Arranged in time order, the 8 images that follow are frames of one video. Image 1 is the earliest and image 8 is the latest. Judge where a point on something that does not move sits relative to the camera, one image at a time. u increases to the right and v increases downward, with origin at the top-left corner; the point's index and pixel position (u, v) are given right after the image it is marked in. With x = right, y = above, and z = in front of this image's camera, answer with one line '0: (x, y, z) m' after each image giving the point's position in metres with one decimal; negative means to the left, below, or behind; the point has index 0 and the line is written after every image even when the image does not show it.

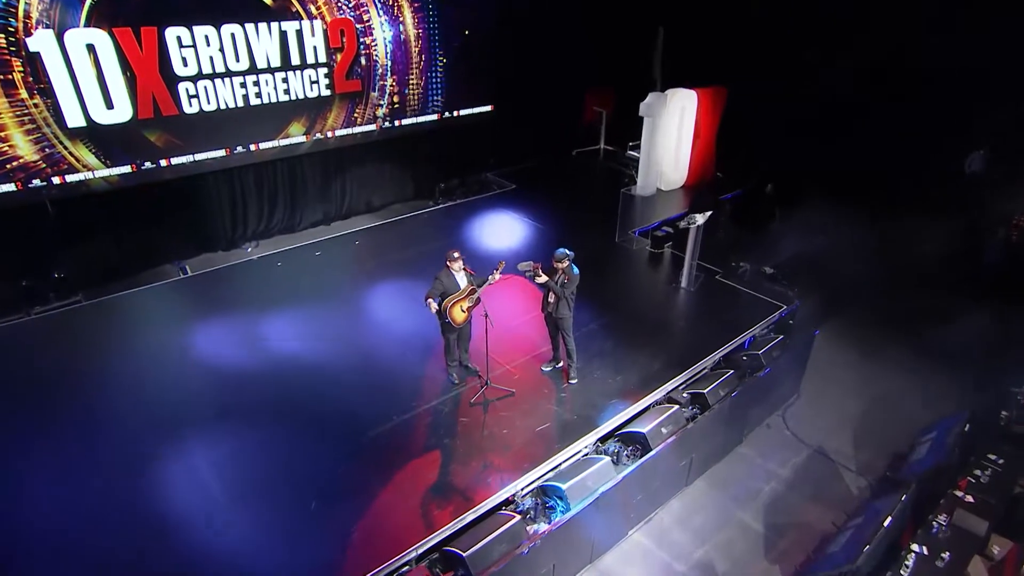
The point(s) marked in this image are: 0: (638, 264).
0: (+1.7, +0.3, +7.7) m
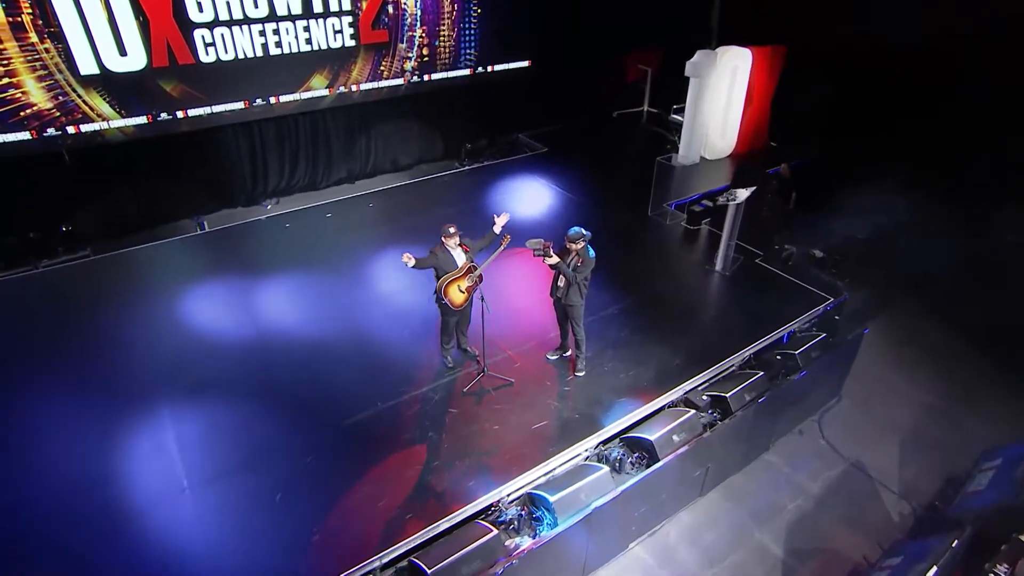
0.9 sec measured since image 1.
0: (+1.9, +0.6, +7.0) m
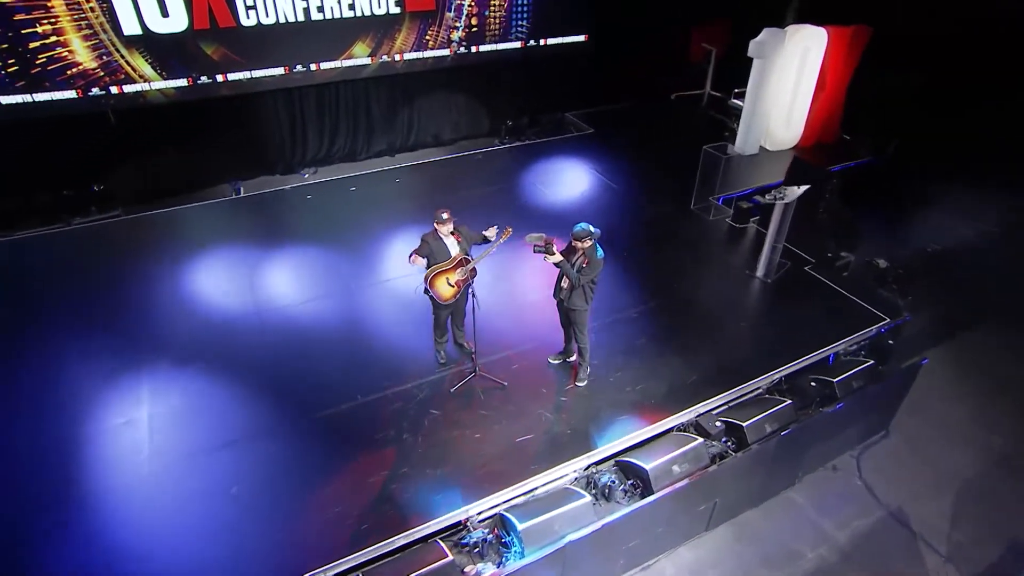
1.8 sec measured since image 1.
0: (+2.2, +0.5, +6.3) m
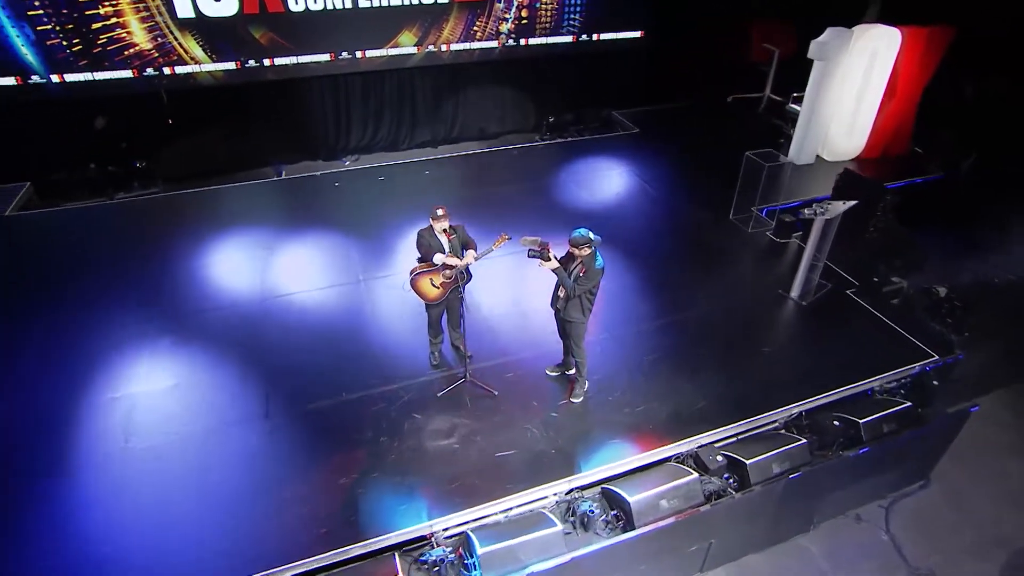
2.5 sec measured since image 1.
0: (+2.4, +0.4, +5.8) m
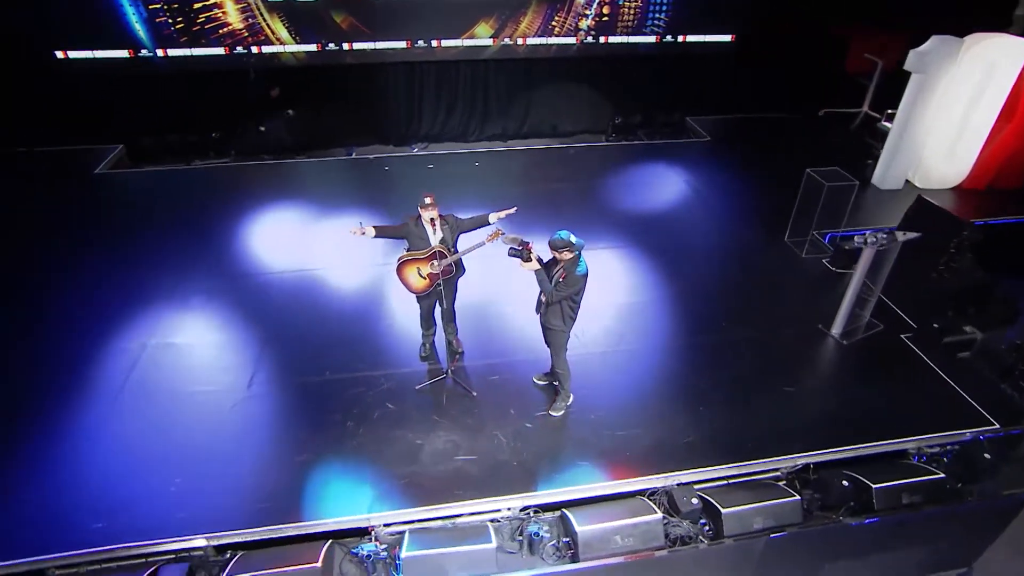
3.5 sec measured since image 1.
0: (+2.6, +0.1, +5.3) m
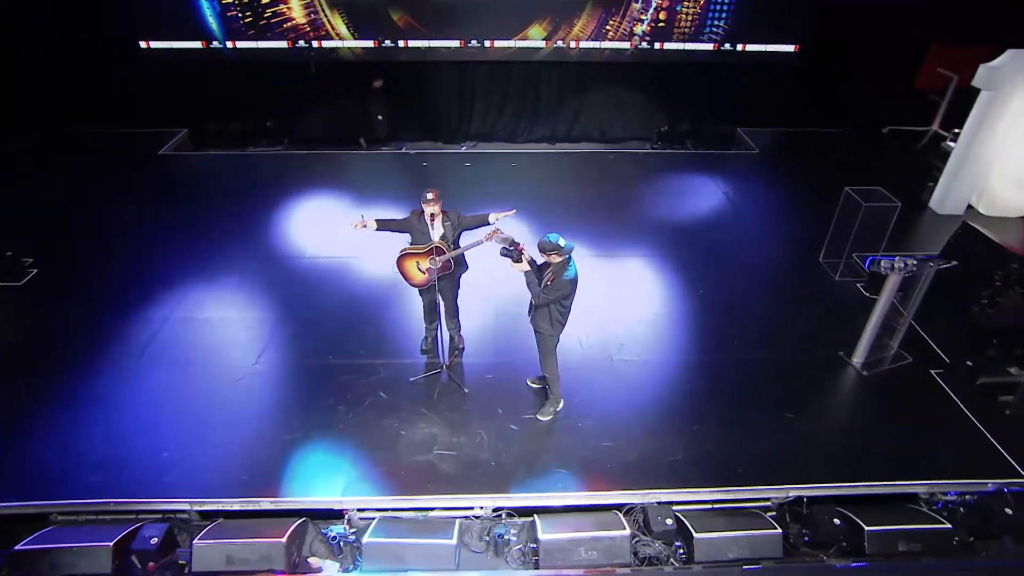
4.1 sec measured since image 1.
0: (+2.7, -0.1, +5.0) m
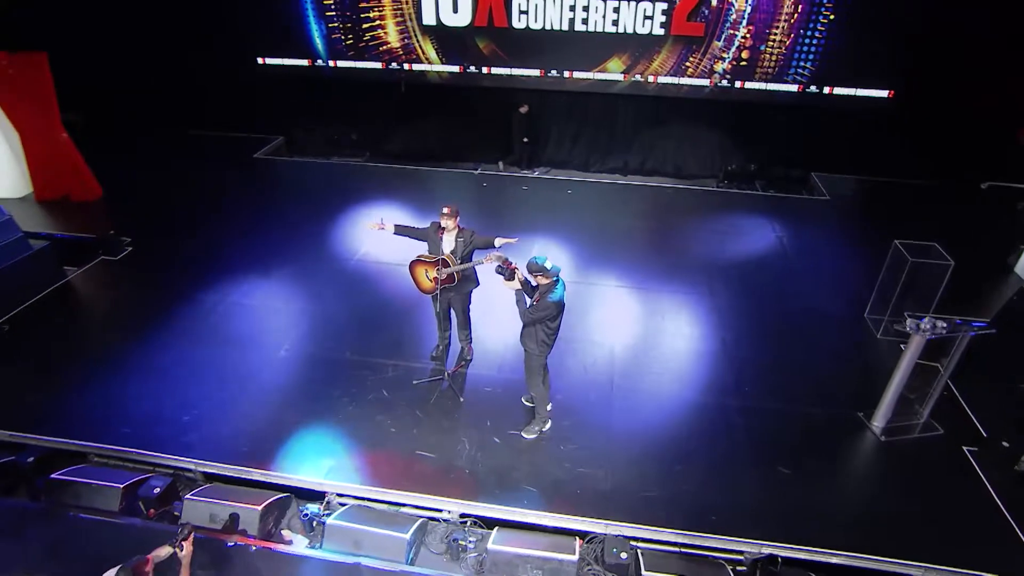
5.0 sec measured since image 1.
0: (+2.8, -0.6, +4.6) m
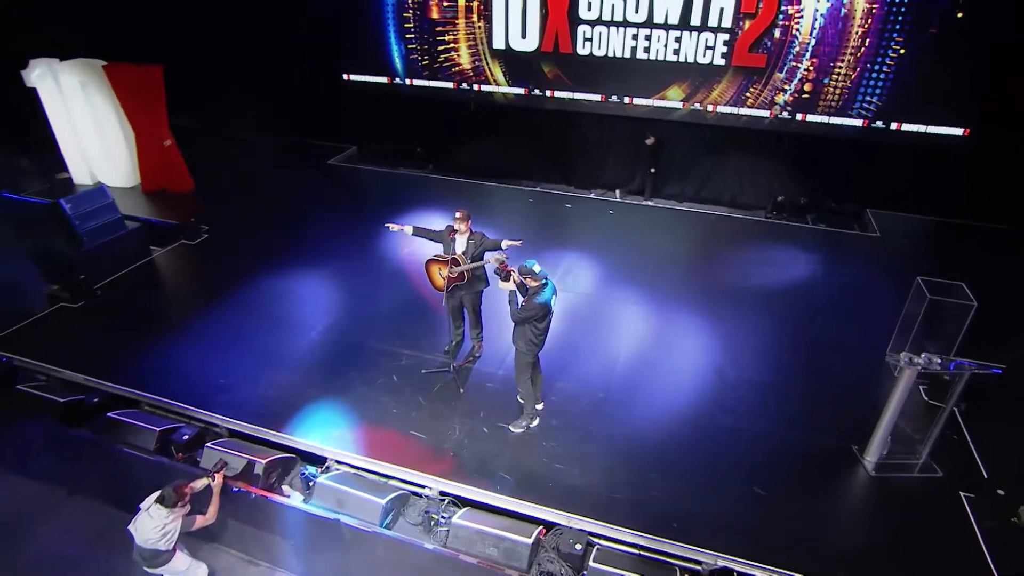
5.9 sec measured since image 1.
0: (+2.9, -0.9, +4.5) m
